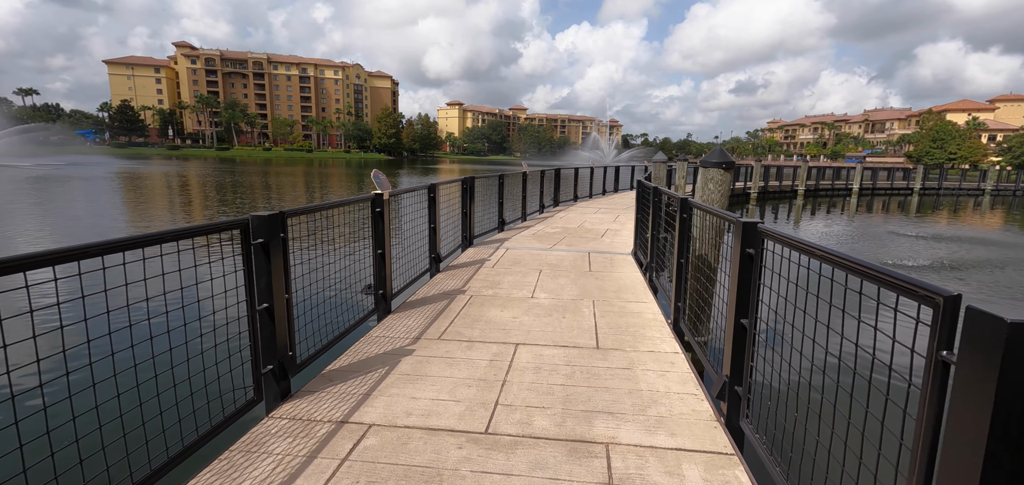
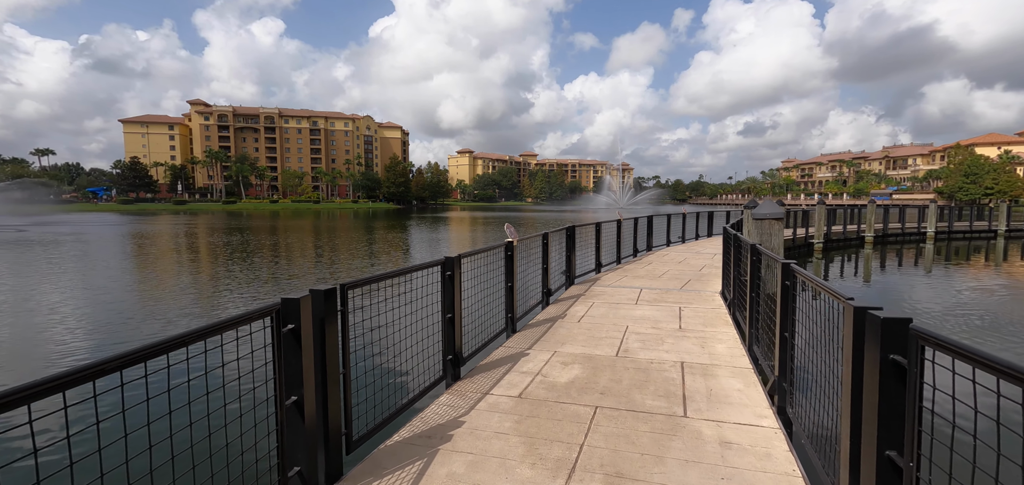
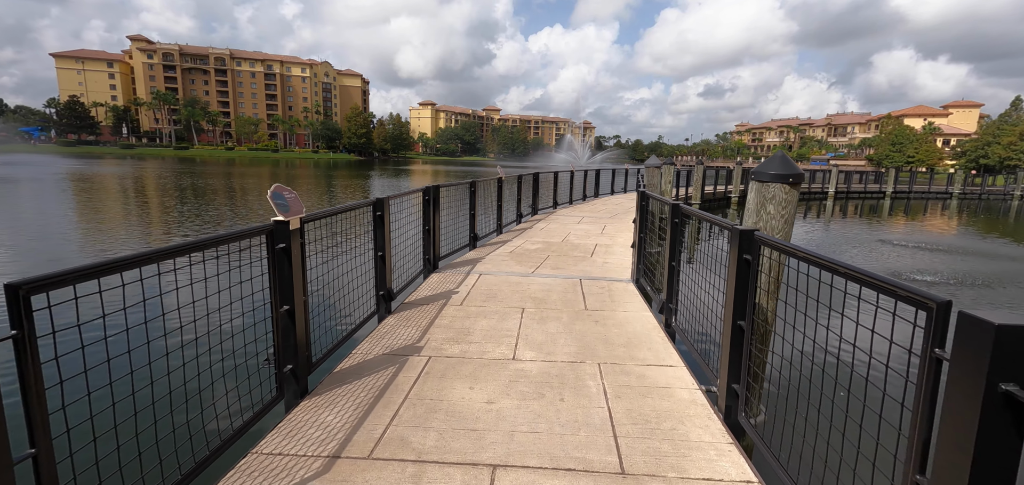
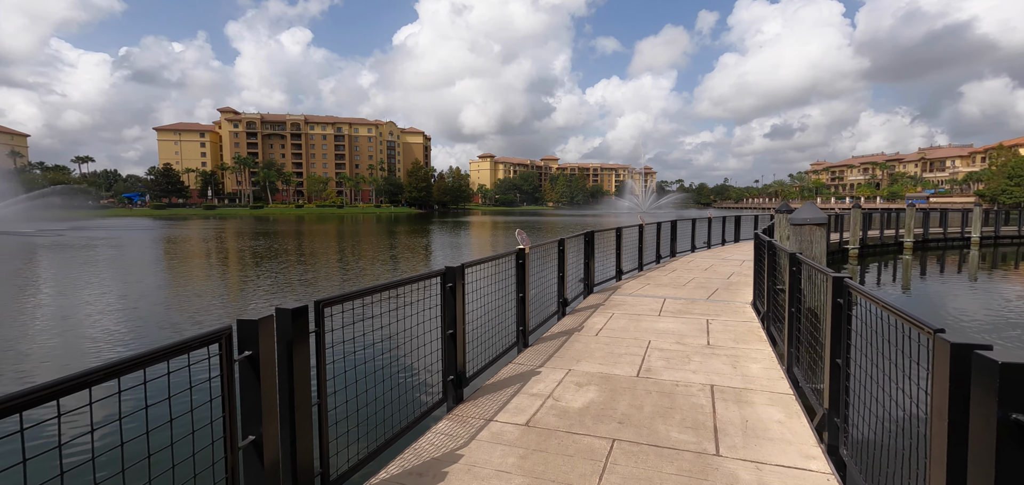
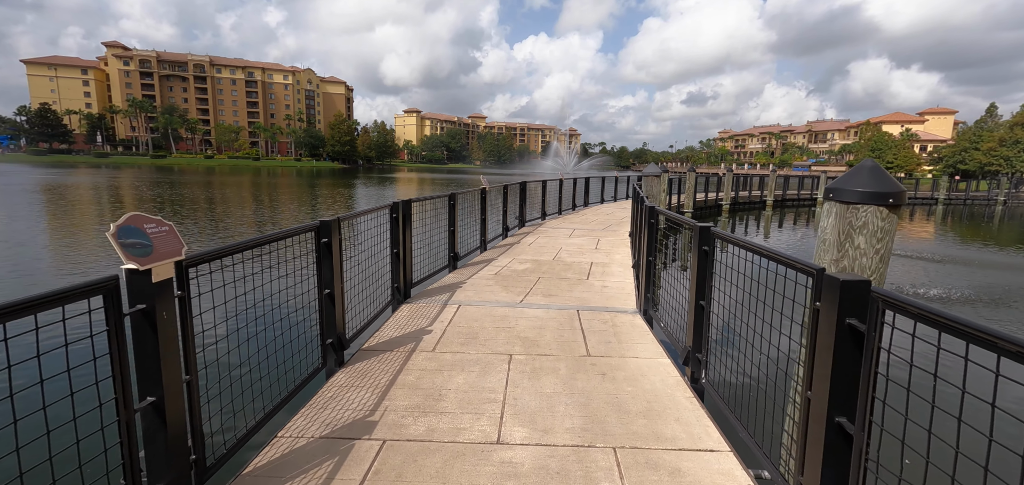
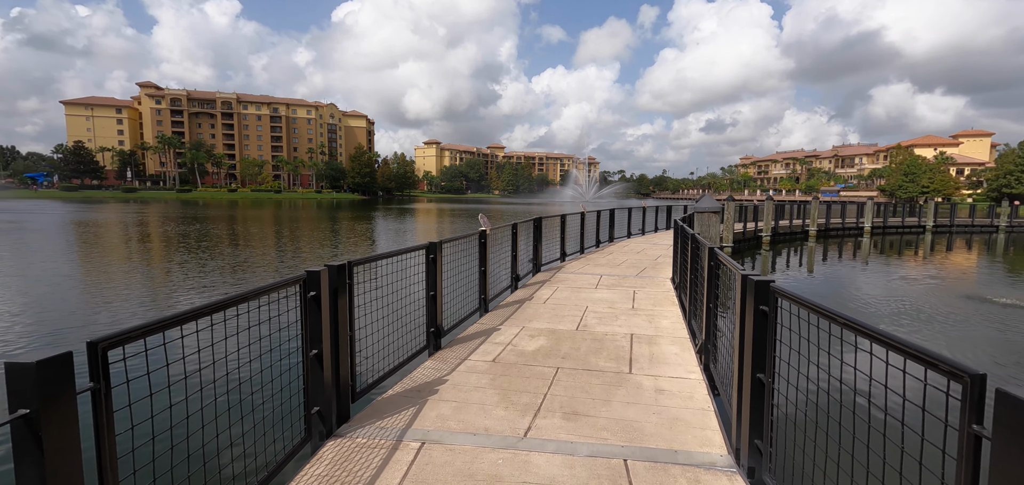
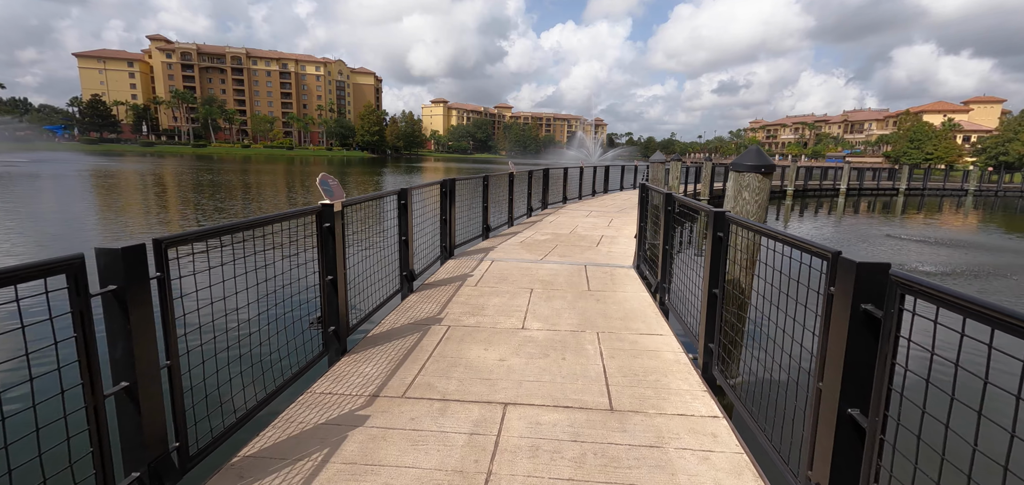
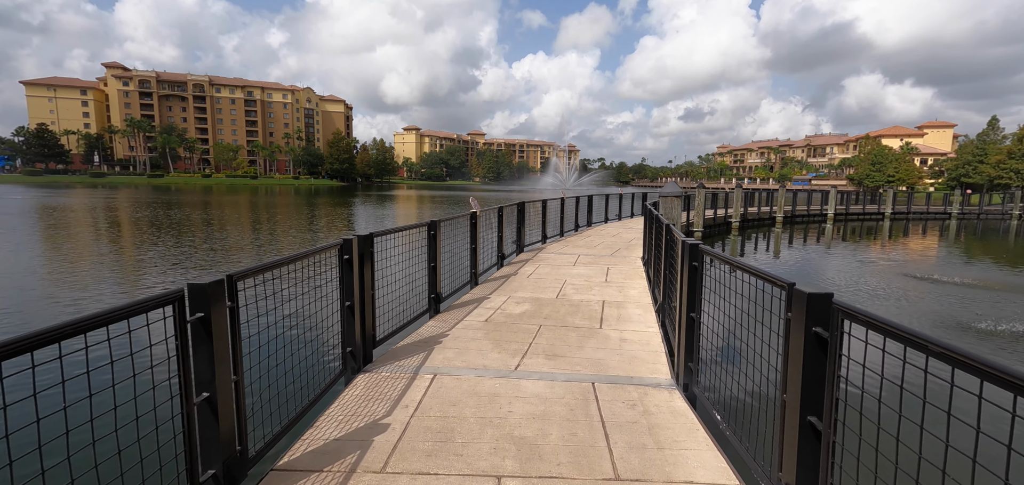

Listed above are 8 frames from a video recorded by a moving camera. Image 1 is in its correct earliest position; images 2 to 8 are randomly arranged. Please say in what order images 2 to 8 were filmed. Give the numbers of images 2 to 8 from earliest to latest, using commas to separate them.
7, 3, 5, 8, 6, 2, 4
